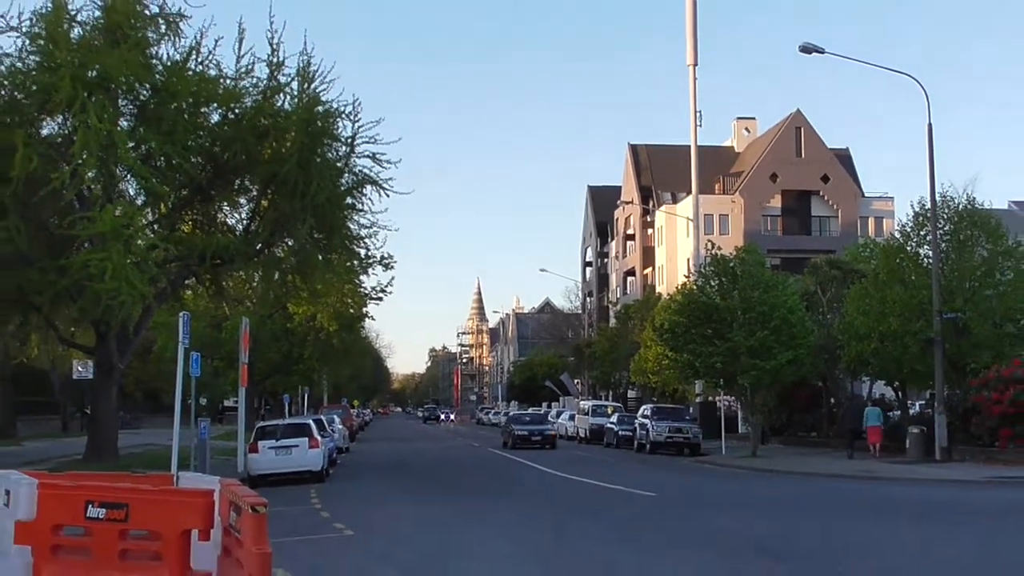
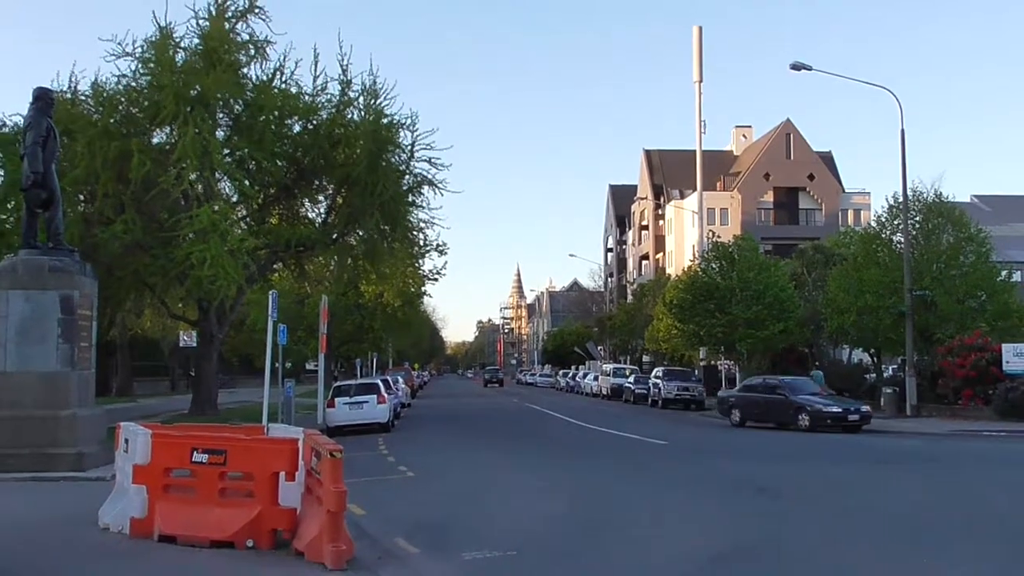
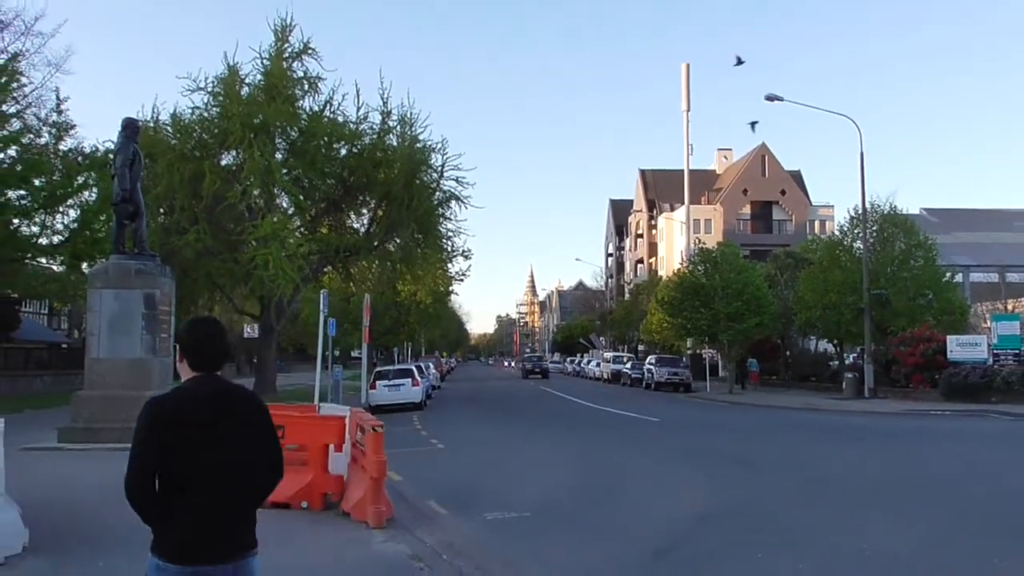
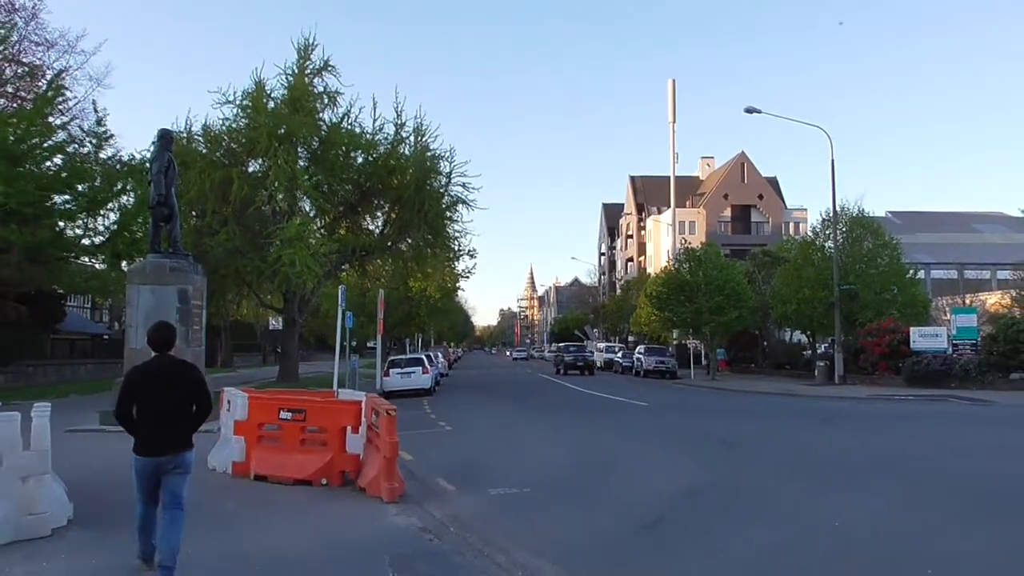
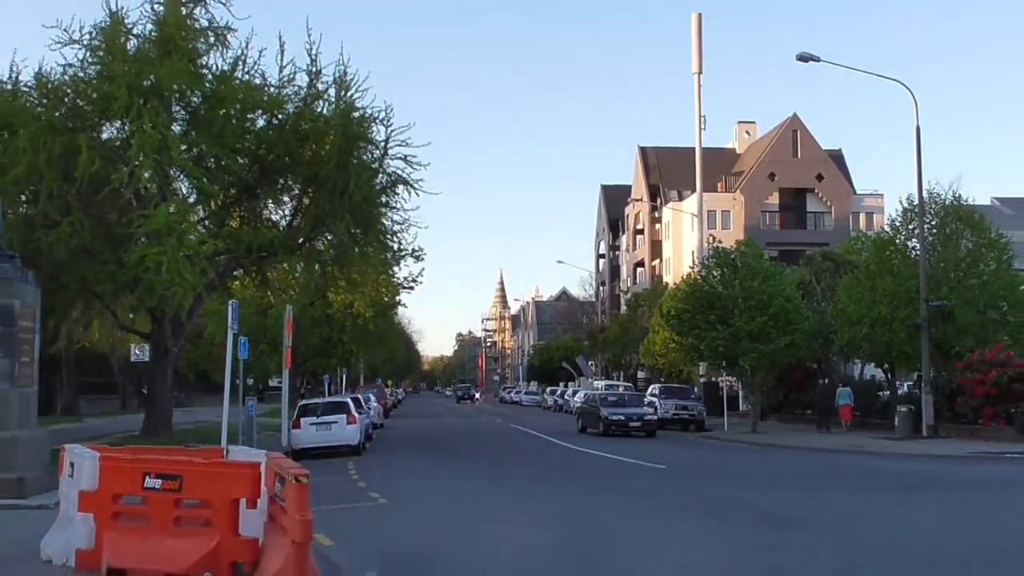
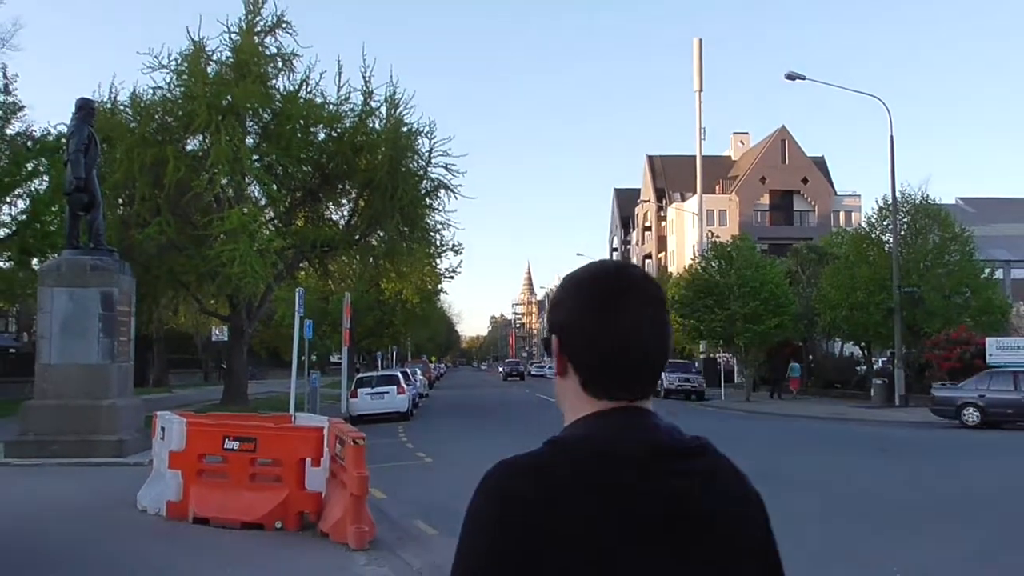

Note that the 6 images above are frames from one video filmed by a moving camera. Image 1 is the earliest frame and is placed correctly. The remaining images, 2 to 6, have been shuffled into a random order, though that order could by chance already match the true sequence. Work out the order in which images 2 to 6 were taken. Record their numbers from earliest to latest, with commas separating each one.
5, 2, 6, 3, 4
